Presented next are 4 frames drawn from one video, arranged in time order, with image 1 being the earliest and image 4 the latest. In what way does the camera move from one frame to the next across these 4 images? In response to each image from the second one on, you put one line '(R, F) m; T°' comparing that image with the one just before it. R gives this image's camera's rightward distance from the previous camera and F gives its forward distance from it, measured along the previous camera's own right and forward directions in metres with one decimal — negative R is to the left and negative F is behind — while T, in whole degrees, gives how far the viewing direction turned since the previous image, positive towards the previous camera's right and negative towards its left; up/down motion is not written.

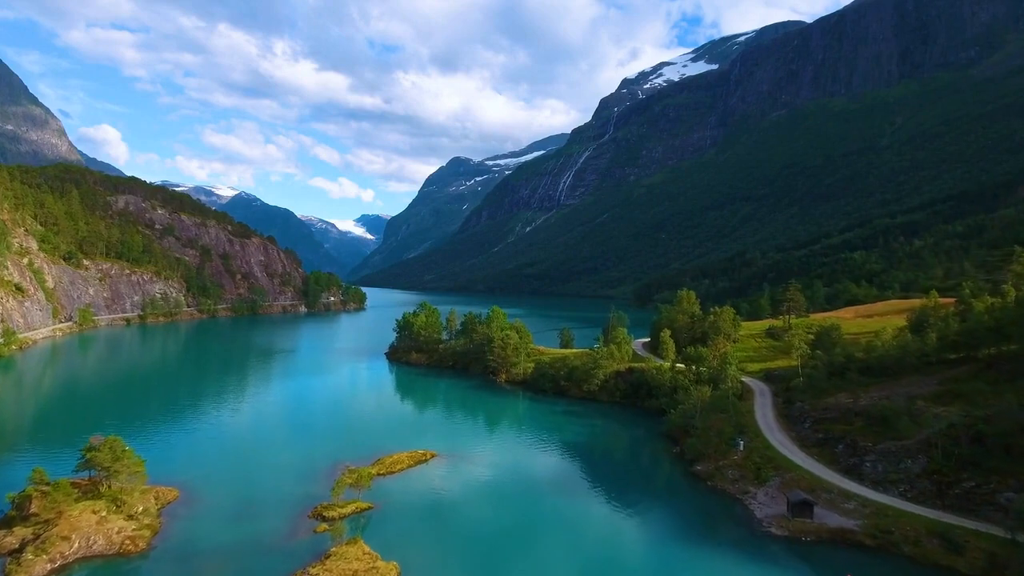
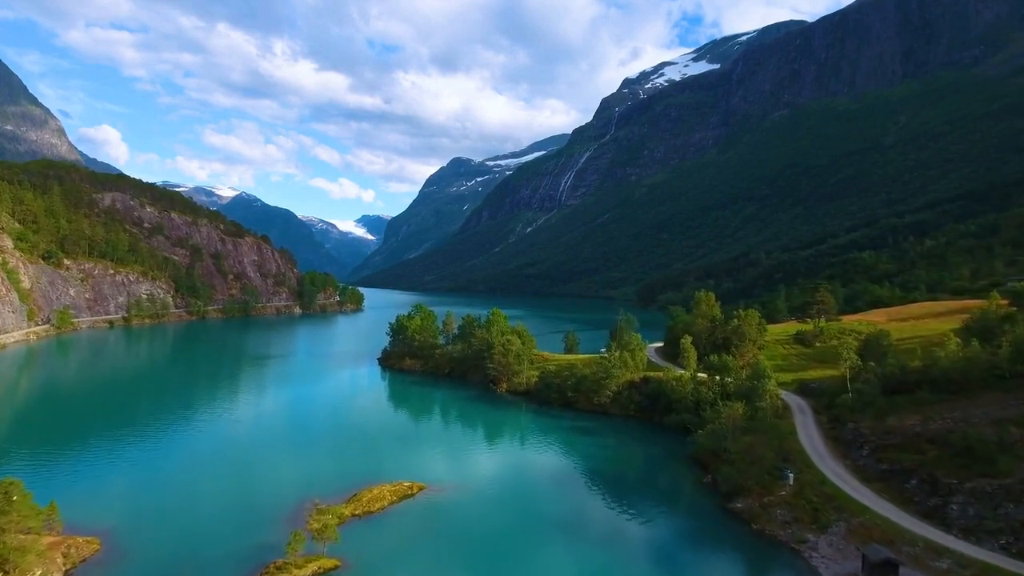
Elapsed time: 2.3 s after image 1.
(-0.1, +5.1) m; 0°
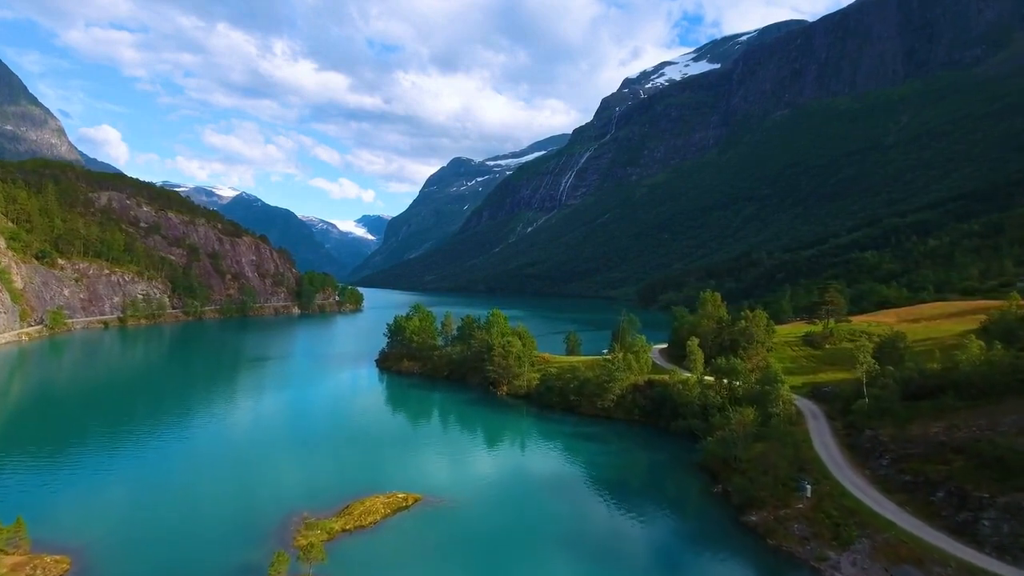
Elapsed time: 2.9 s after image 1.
(0.0, +1.4) m; 0°
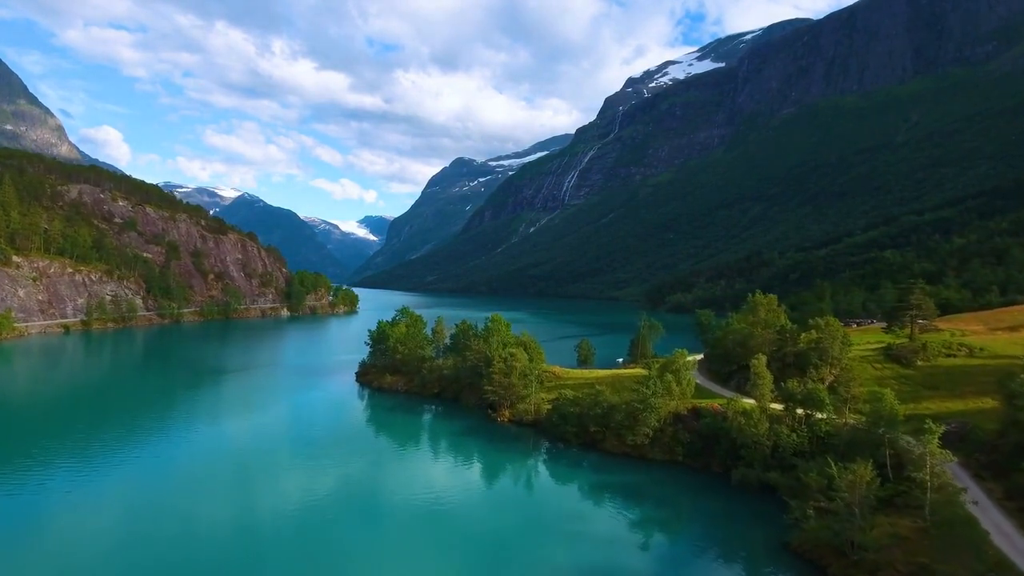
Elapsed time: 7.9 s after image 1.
(-0.1, +10.1) m; 0°
